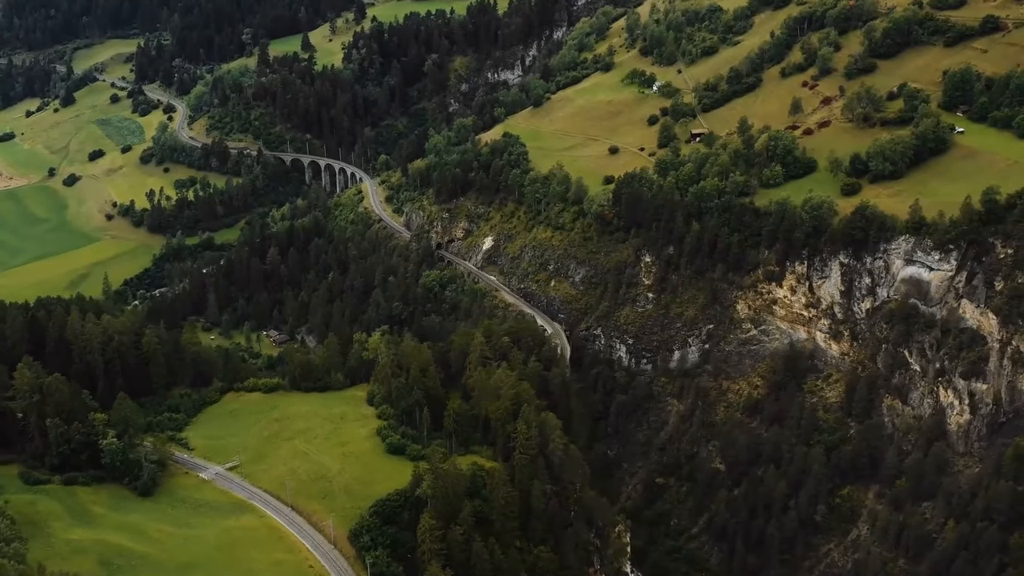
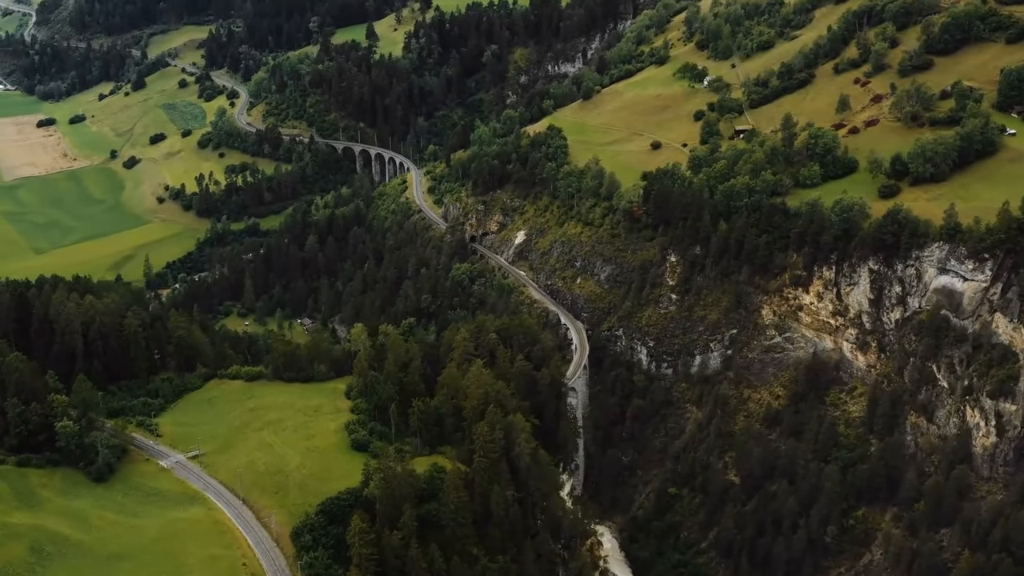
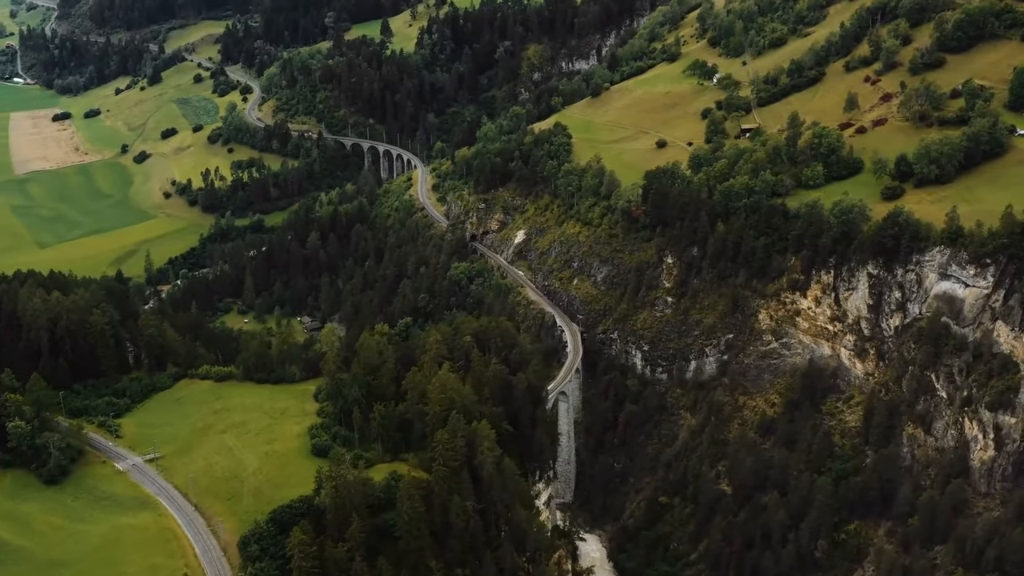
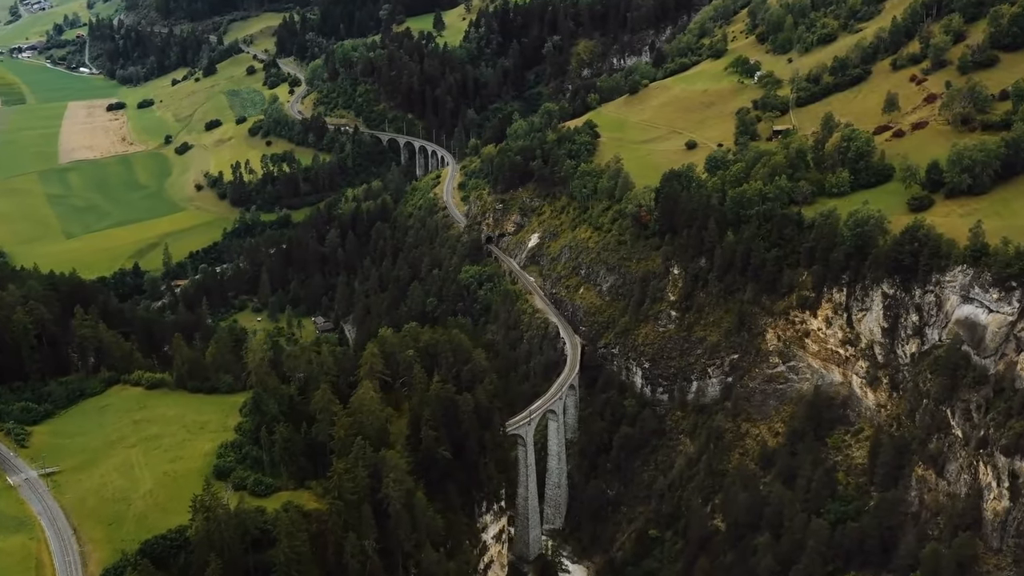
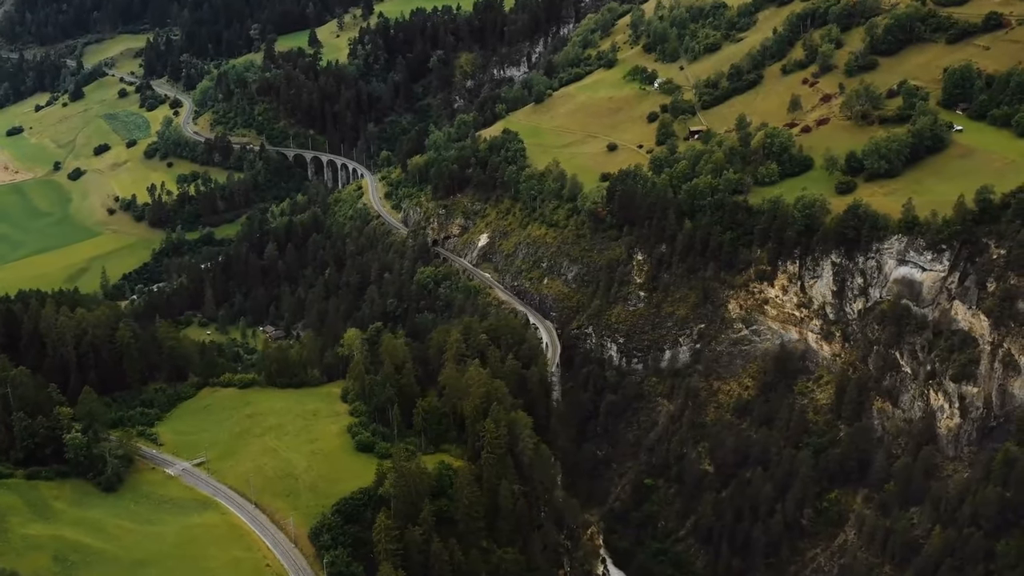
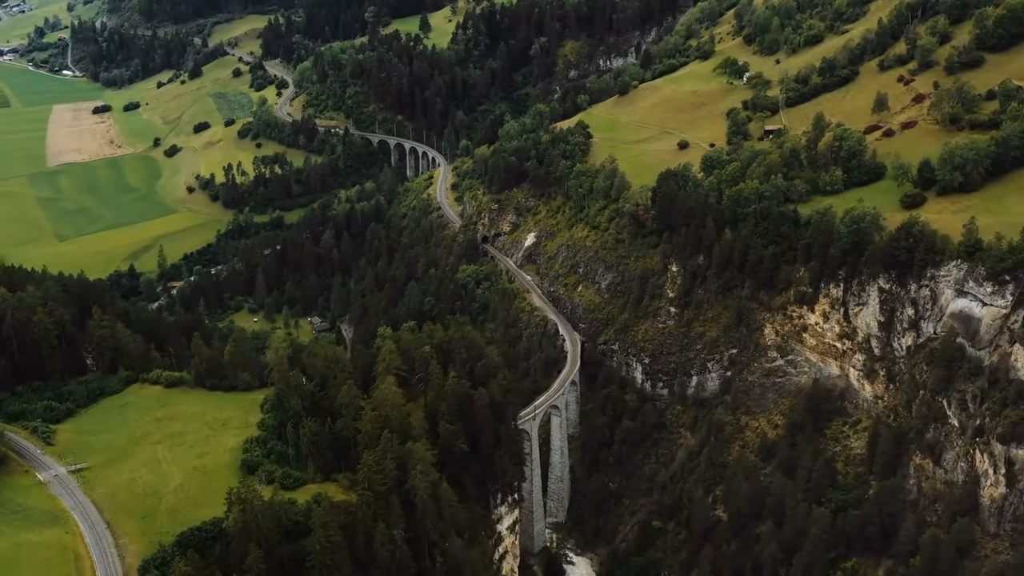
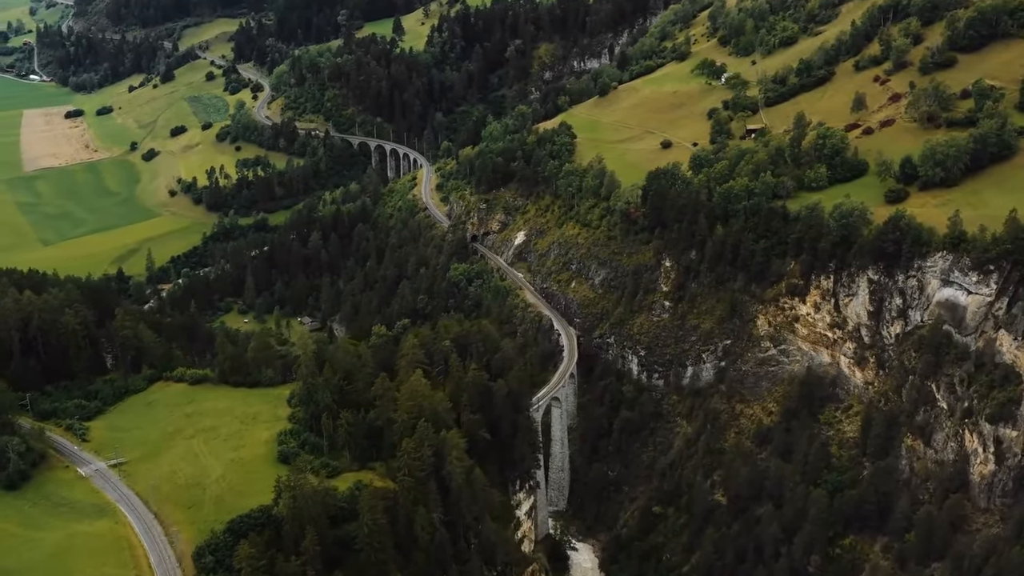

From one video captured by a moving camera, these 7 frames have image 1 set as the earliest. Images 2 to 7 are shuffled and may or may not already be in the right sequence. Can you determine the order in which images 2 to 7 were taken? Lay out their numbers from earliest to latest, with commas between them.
5, 2, 3, 7, 6, 4
